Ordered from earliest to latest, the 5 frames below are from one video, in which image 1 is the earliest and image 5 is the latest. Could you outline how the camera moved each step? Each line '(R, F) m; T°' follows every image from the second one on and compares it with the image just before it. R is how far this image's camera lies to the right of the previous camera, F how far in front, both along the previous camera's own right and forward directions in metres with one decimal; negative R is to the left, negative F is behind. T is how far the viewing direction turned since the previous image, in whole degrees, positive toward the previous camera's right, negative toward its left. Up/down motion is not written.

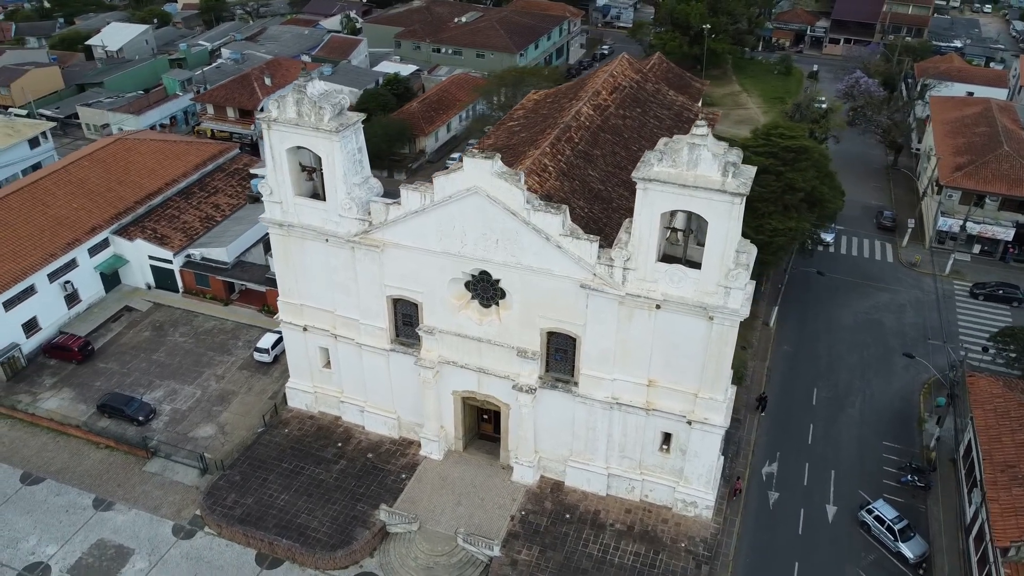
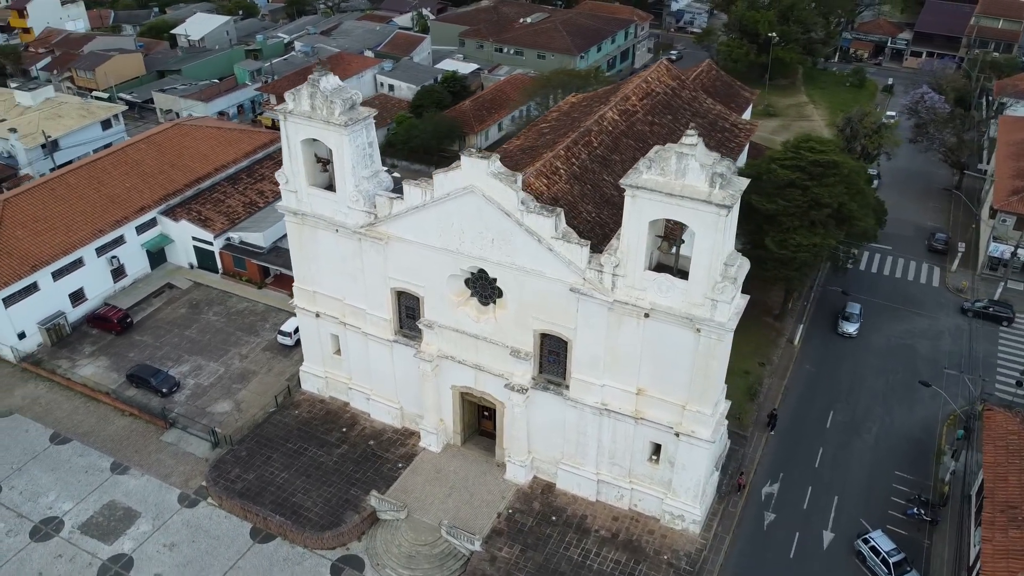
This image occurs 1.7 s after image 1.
(+2.8, -0.1) m; -6°
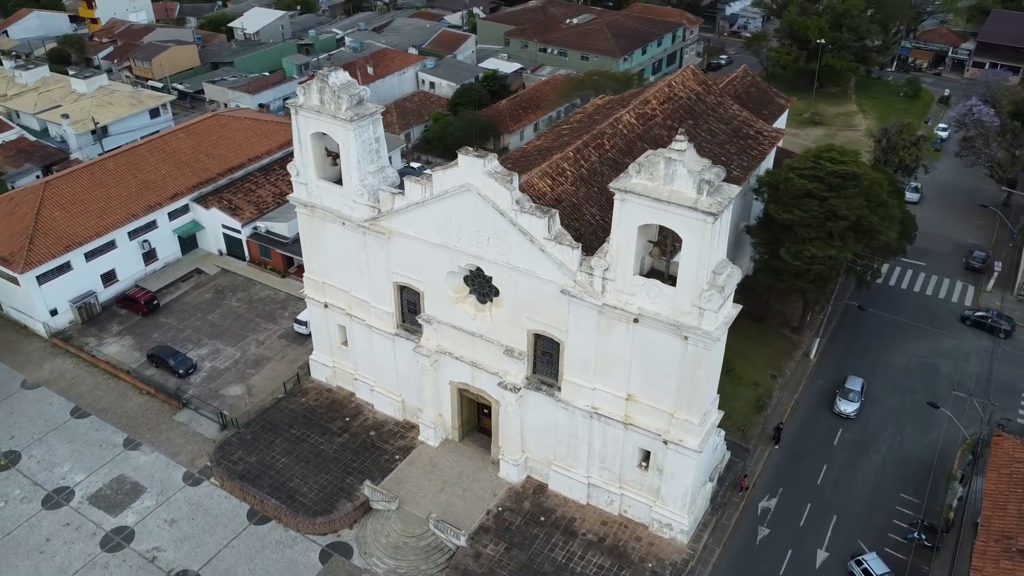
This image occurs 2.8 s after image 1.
(+2.1, -0.1) m; -4°
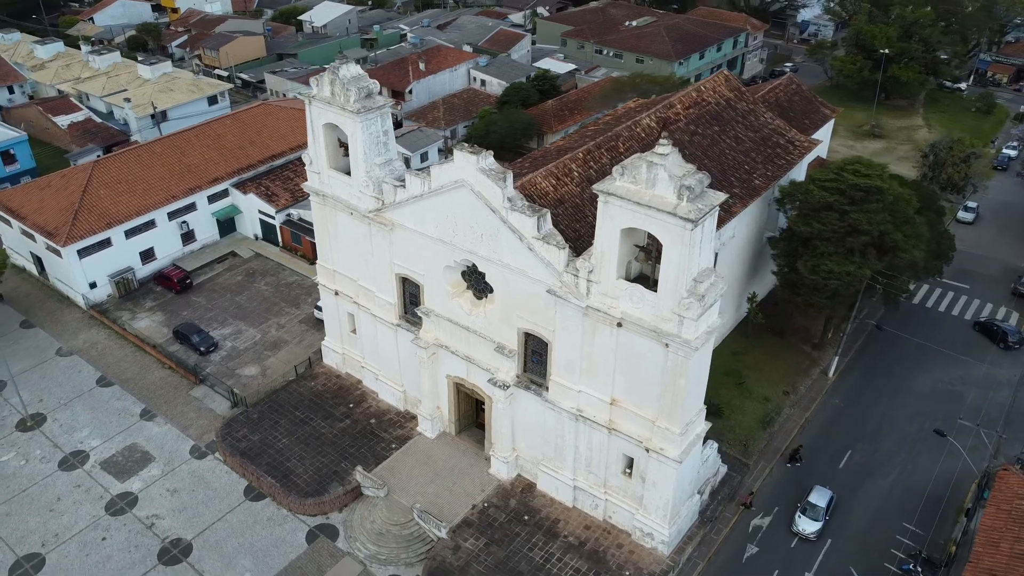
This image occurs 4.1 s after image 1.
(+2.8, 0.0) m; -5°
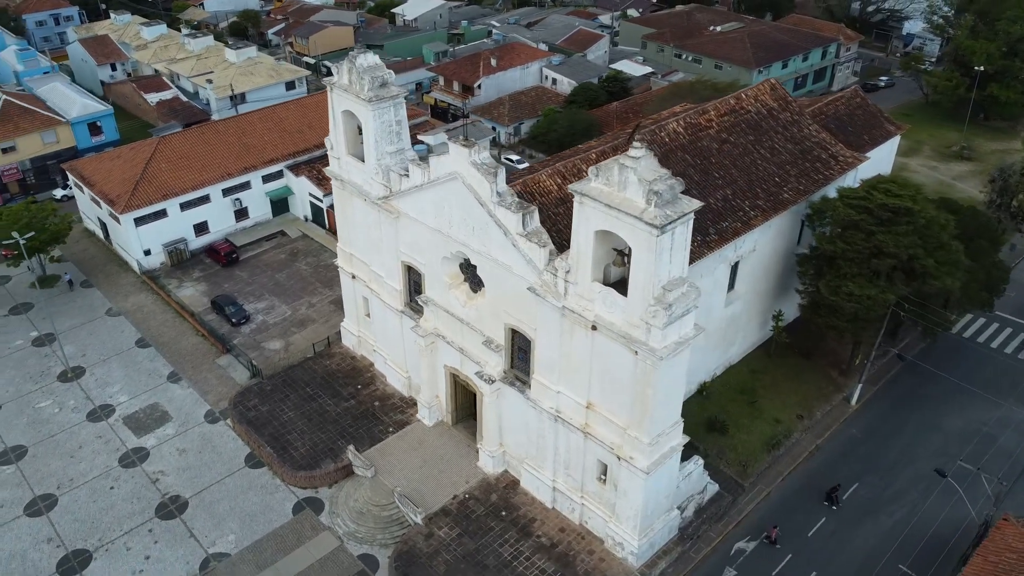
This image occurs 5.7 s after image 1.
(+3.8, +0.2) m; -7°
